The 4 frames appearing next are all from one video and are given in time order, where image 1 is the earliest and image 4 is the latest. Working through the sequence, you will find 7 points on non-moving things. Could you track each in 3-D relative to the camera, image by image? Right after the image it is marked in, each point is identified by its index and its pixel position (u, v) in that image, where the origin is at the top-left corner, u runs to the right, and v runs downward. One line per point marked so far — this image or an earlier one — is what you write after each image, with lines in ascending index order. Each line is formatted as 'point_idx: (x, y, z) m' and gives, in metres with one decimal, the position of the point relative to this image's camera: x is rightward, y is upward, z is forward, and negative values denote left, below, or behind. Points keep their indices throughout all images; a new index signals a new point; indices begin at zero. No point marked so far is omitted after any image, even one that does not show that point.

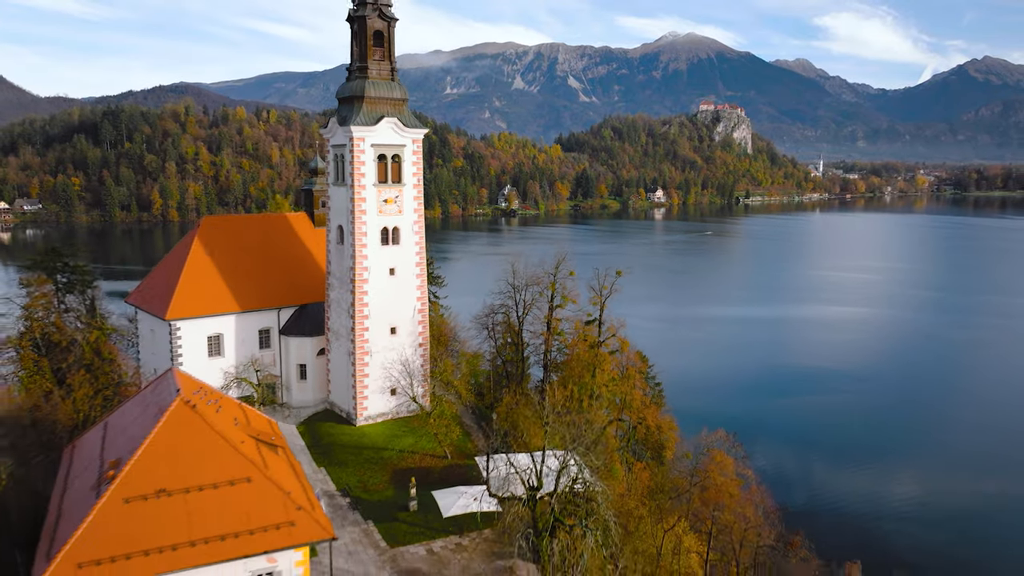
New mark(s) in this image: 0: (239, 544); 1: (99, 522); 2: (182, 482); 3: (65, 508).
0: (-5.5, -5.0, +14.9) m
1: (-8.0, -4.5, +14.3) m
2: (-6.8, -4.0, +15.3) m
3: (-9.5, -4.6, +15.7) m
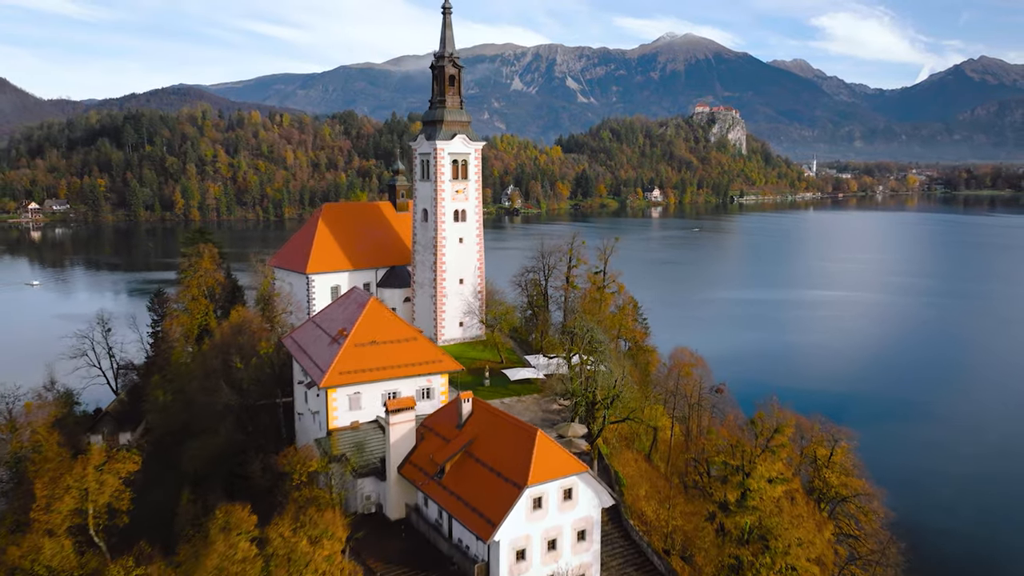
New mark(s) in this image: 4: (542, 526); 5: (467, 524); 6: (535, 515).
0: (-3.7, -3.0, +27.9) m
1: (-6.2, -2.4, +27.3) m
2: (-4.9, -1.9, +28.3) m
3: (-7.6, -2.6, +28.7) m
4: (+0.8, -6.4, +19.8) m
5: (-1.2, -6.4, +19.9) m
6: (+0.6, -6.1, +19.6) m
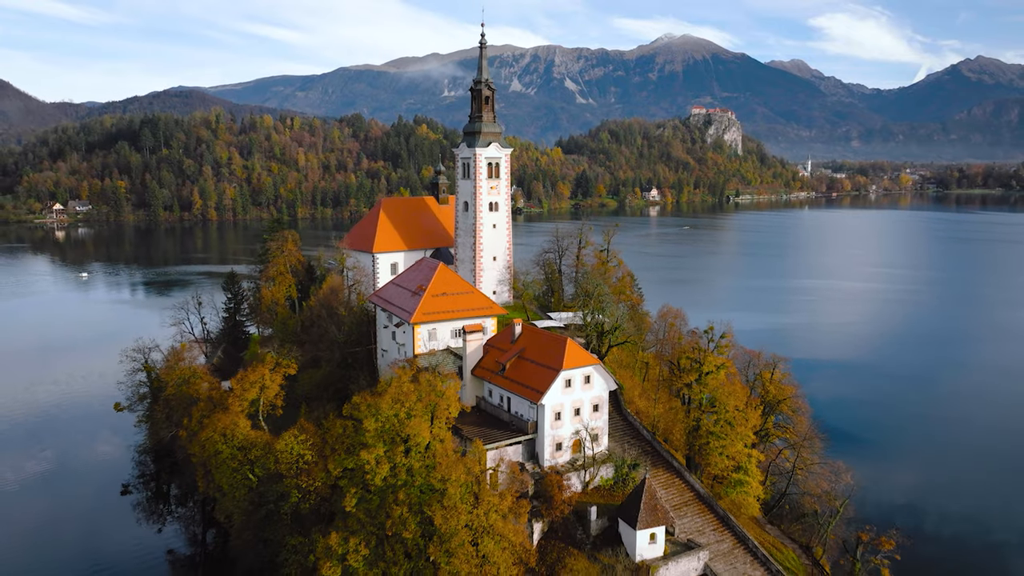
0: (-2.0, -1.2, +39.1) m
1: (-4.5, -0.7, +38.5) m
2: (-3.3, -0.1, +39.5) m
3: (-6.0, -0.8, +39.9) m
4: (+2.5, -4.6, +31.0) m
5: (+0.5, -4.6, +31.1) m
6: (+2.3, -4.3, +30.8) m
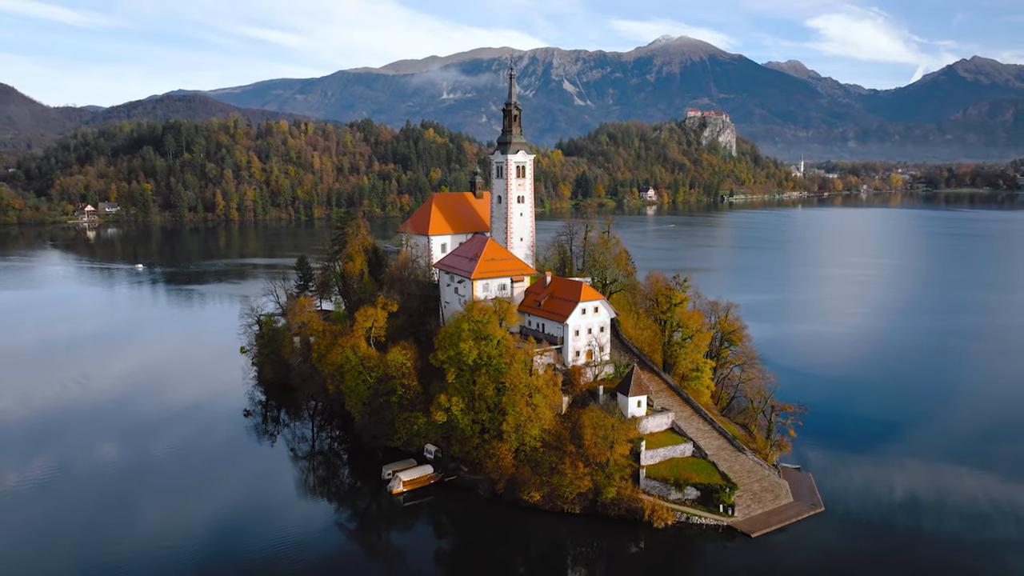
0: (+0.1, +1.3, +55.1) m
1: (-2.3, +1.8, +54.5) m
2: (-1.1, +2.3, +55.5) m
3: (-3.8, +1.6, +55.9) m
4: (+4.7, -2.1, +47.0) m
5: (+2.7, -2.1, +47.1) m
6: (+4.5, -1.8, +46.8) m
